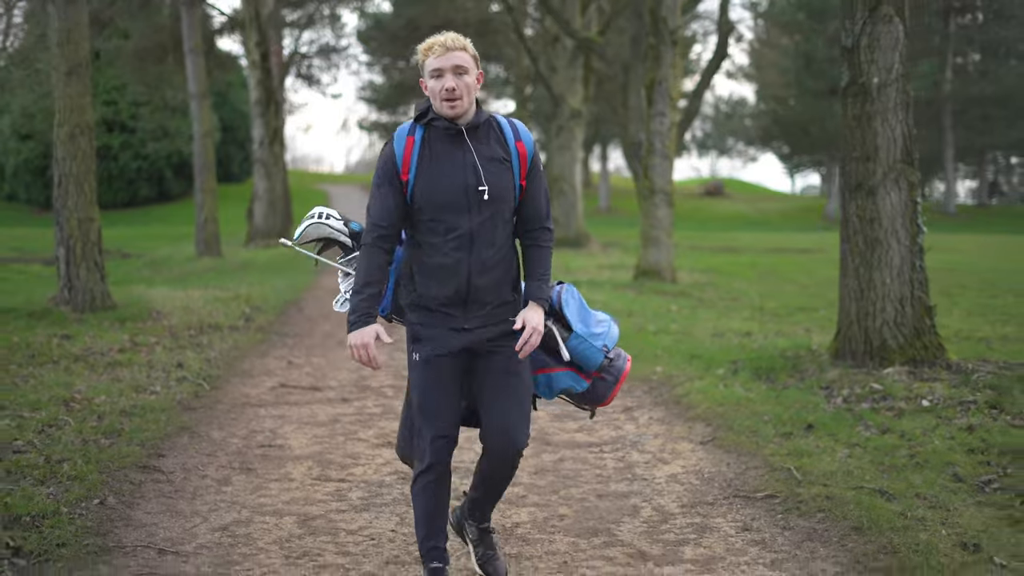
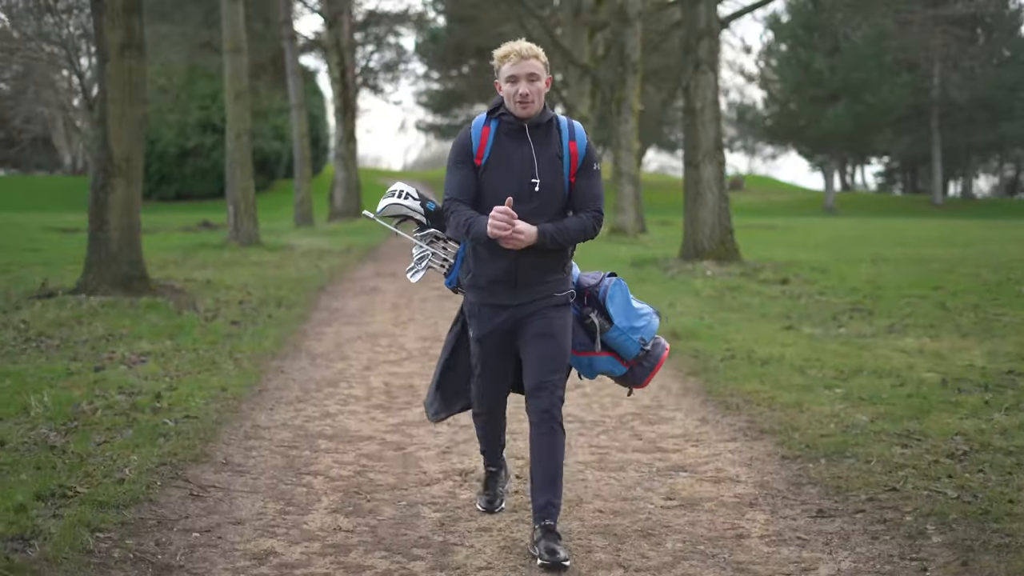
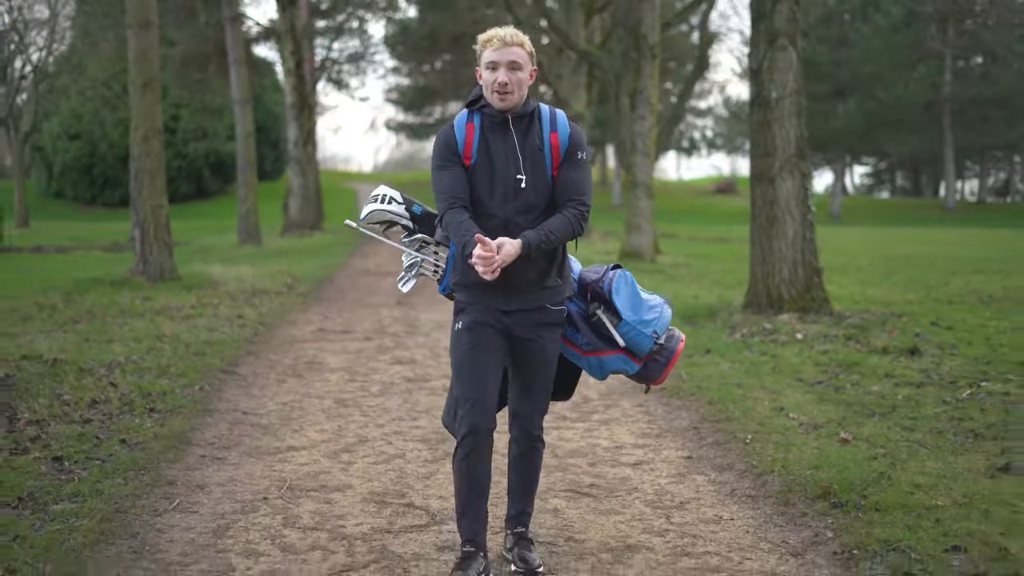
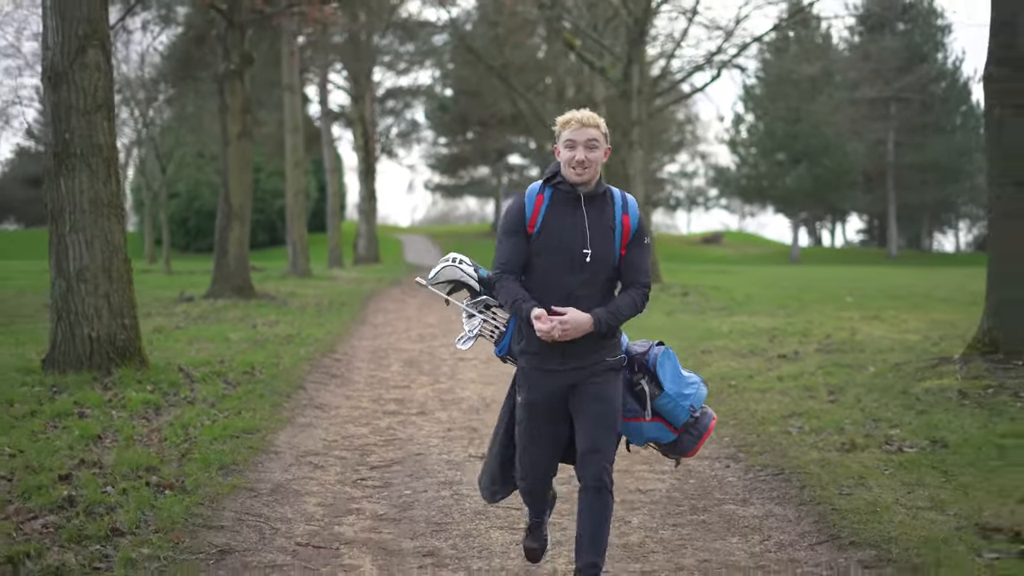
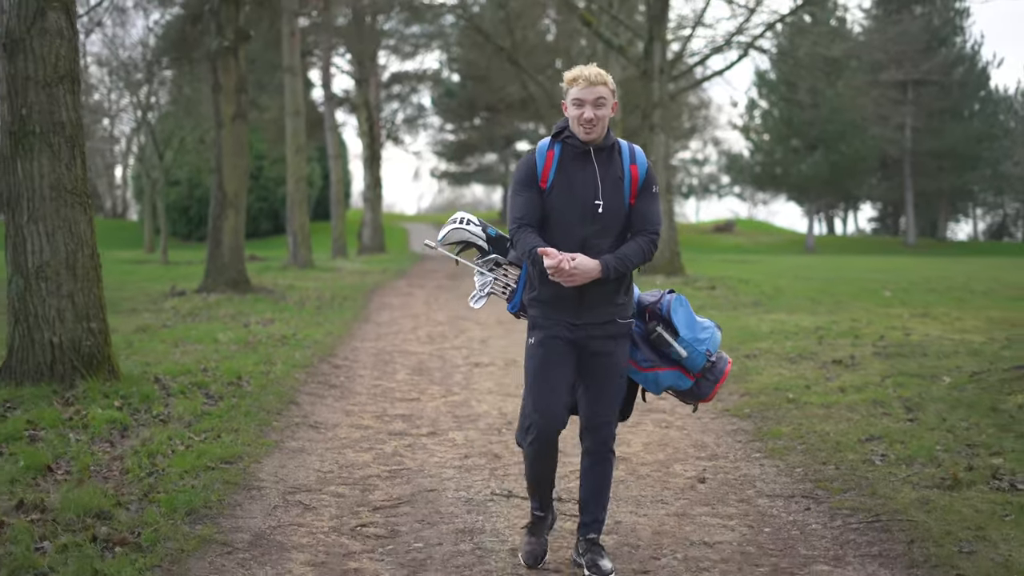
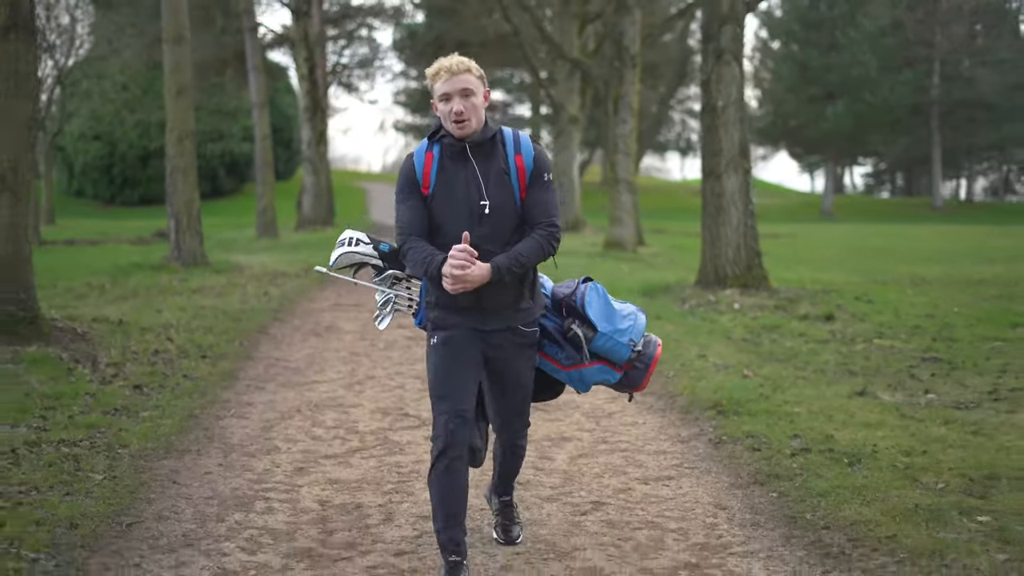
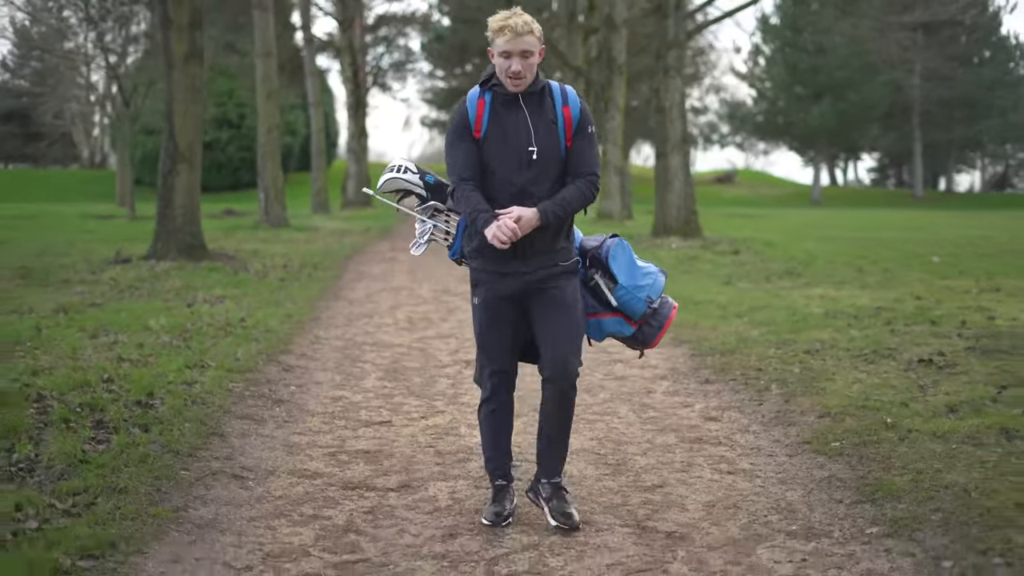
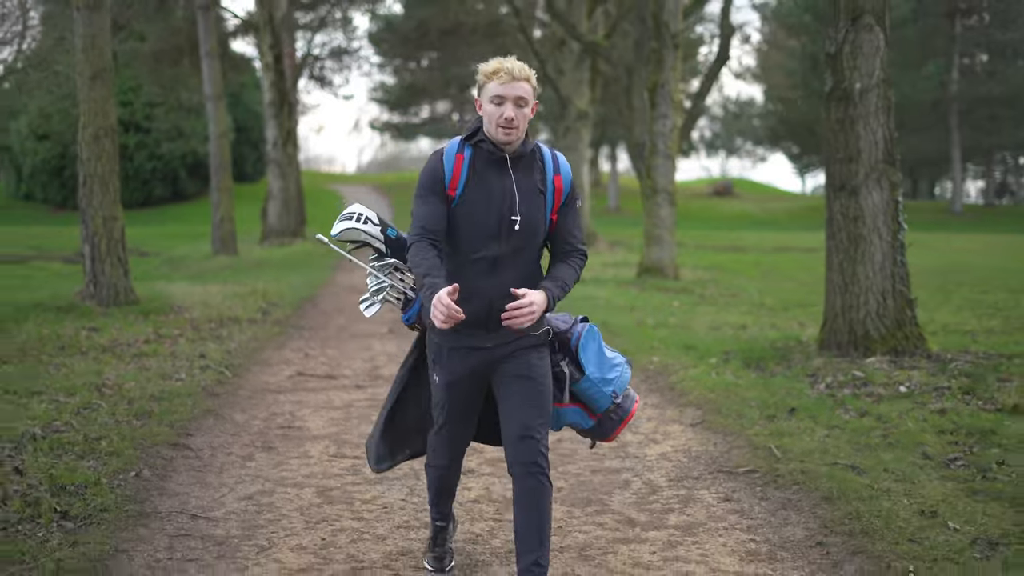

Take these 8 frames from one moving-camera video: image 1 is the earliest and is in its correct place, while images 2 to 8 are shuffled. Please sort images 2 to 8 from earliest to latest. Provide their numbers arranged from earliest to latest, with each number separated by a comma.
8, 3, 6, 2, 7, 5, 4
